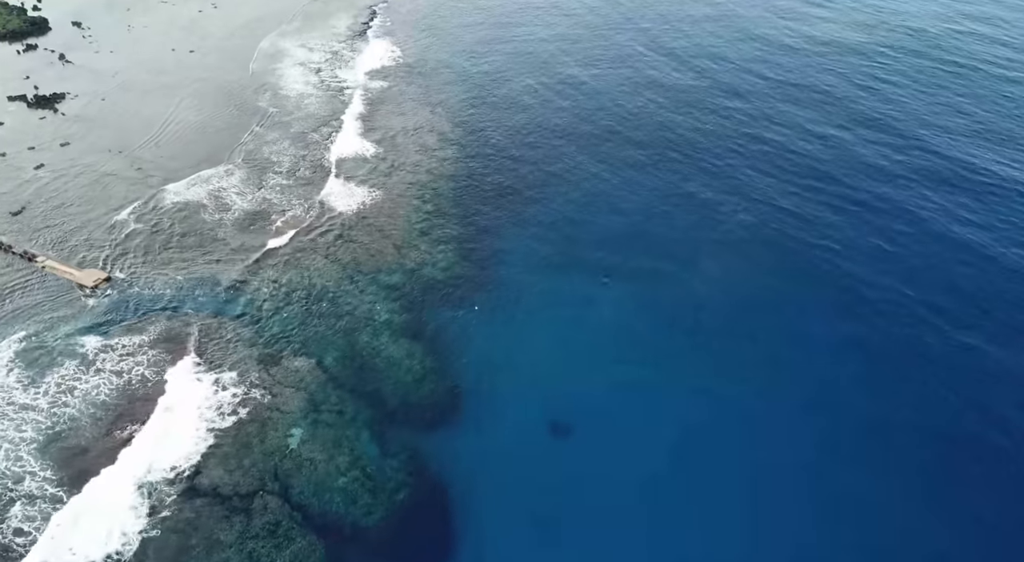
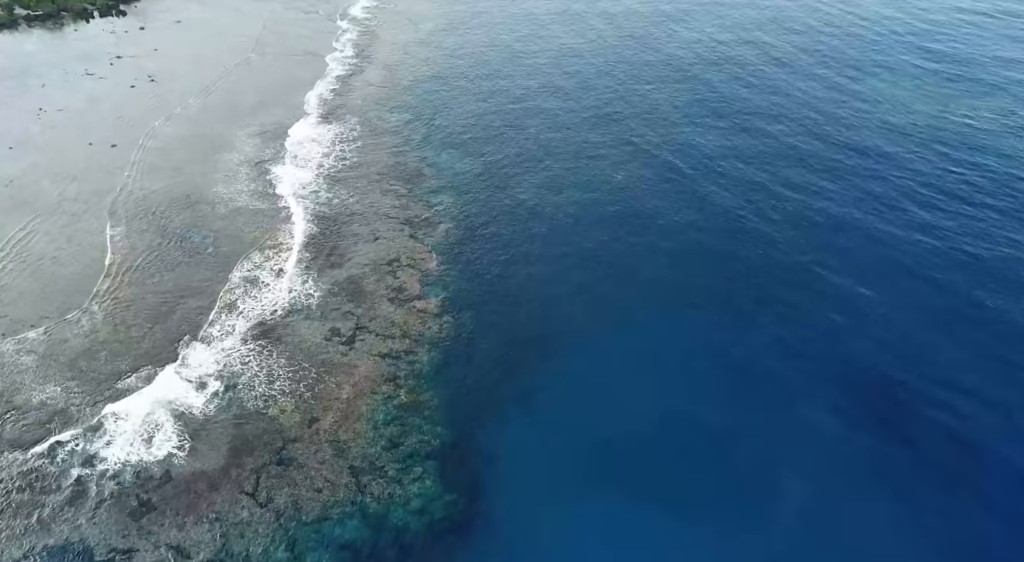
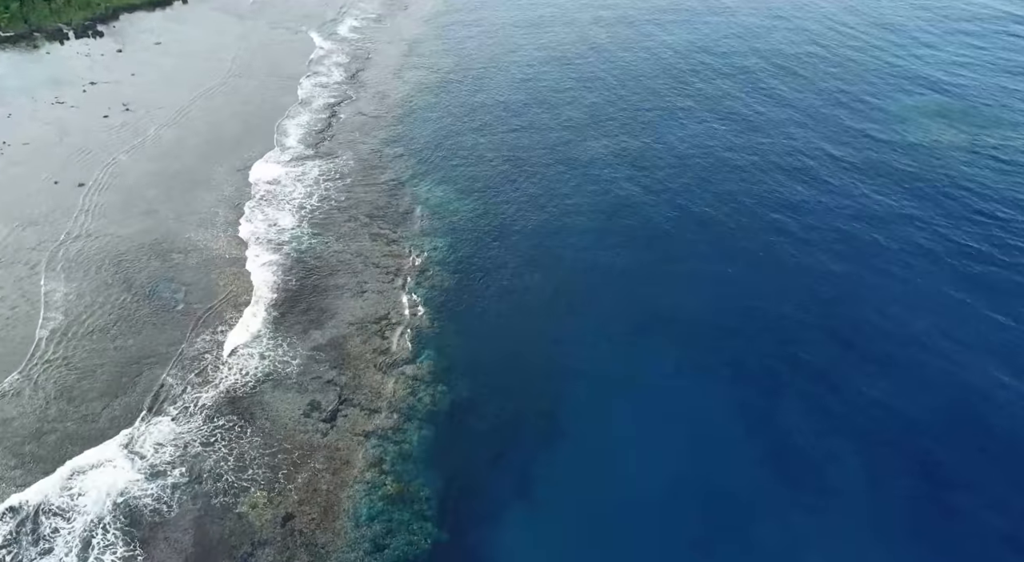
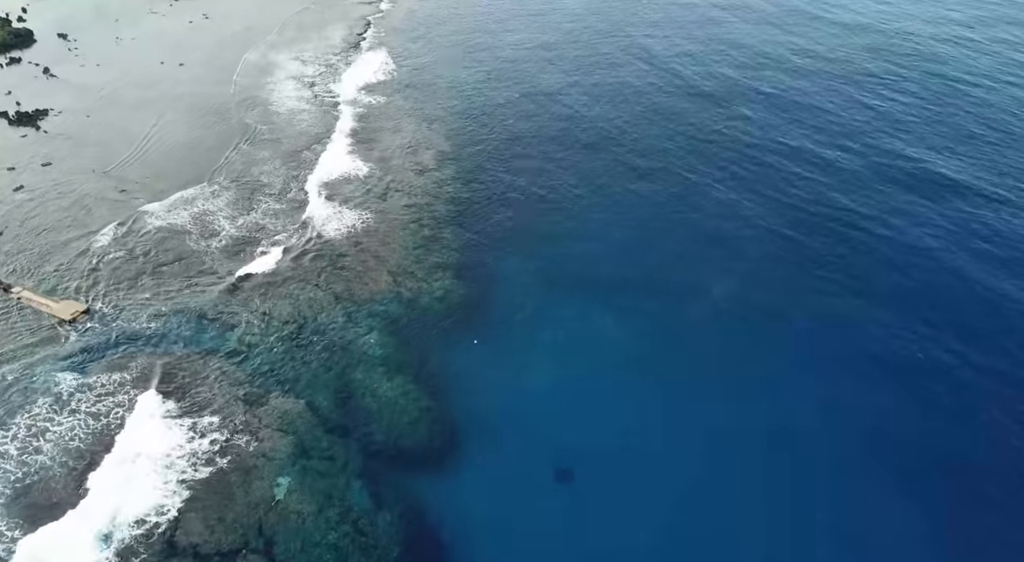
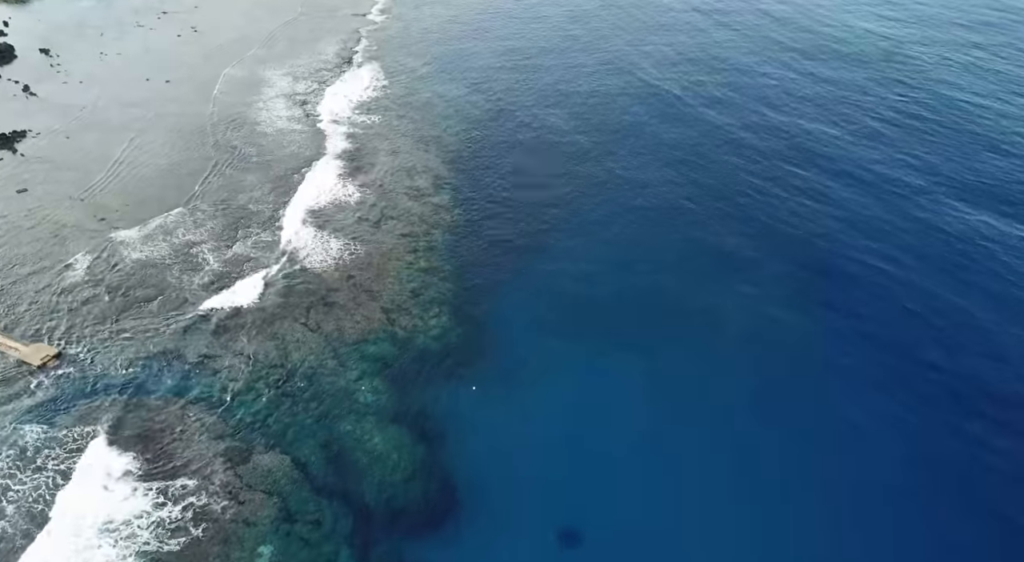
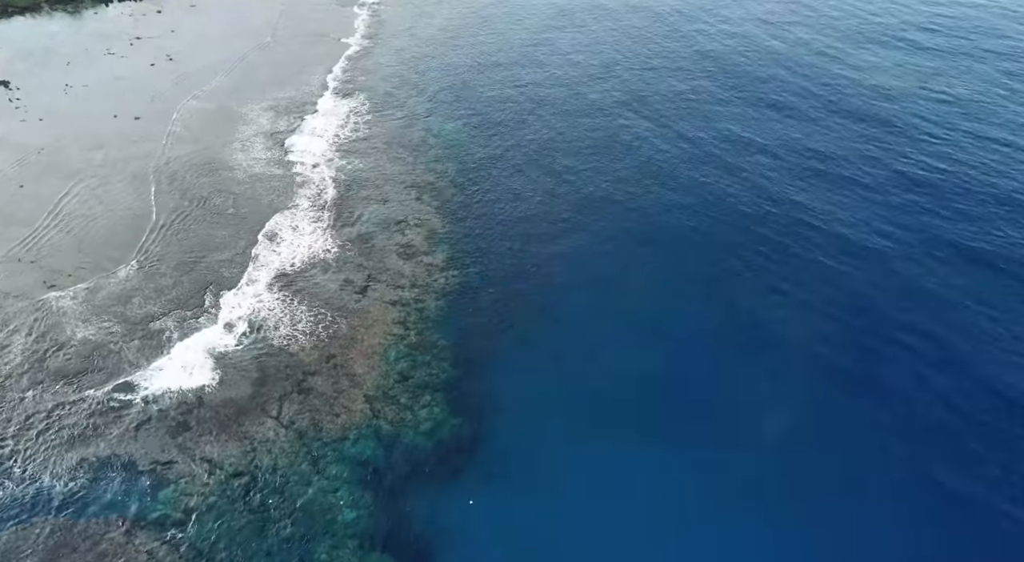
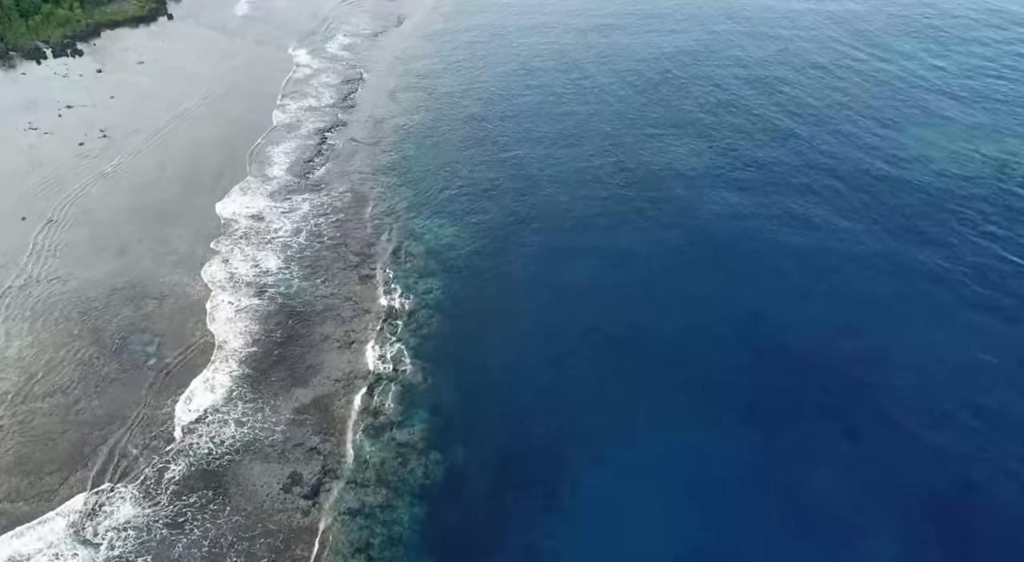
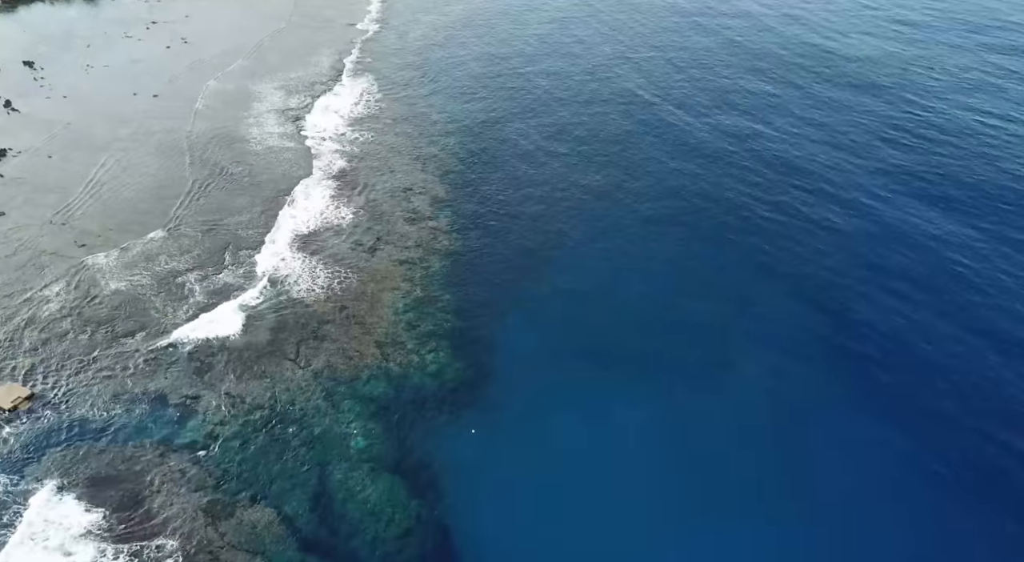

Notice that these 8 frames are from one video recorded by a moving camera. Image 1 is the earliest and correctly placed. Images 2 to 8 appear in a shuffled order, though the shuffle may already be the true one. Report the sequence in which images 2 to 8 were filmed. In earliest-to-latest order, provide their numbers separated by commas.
4, 5, 8, 6, 2, 3, 7
